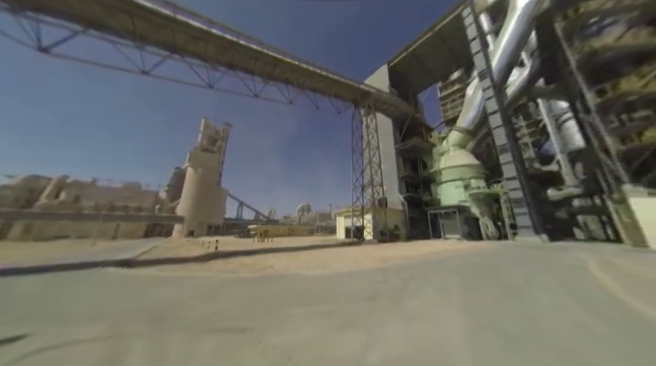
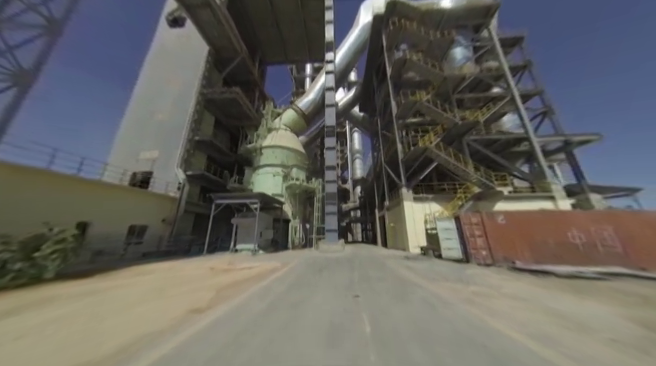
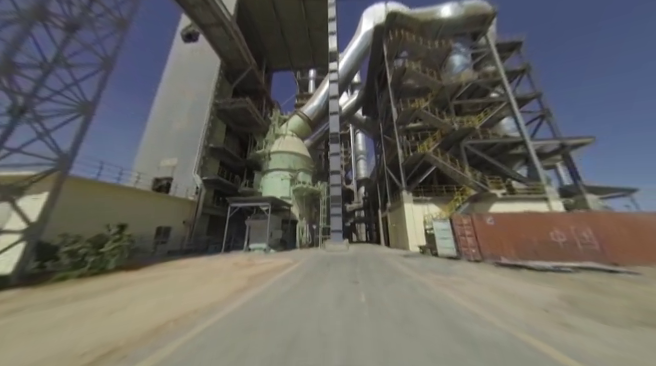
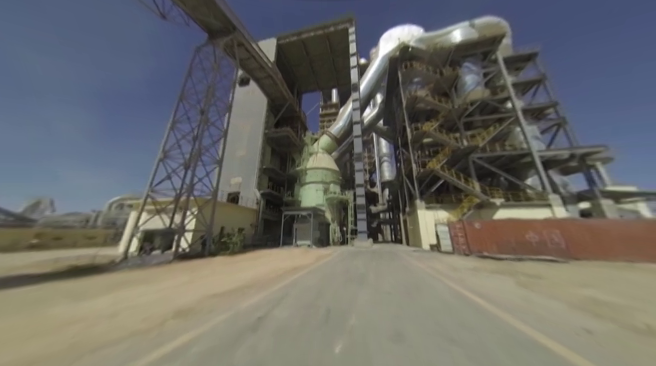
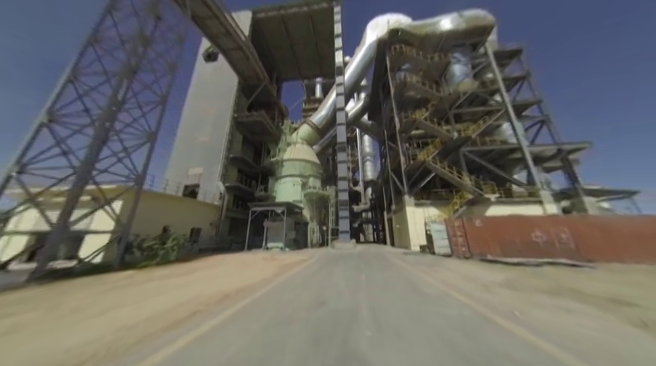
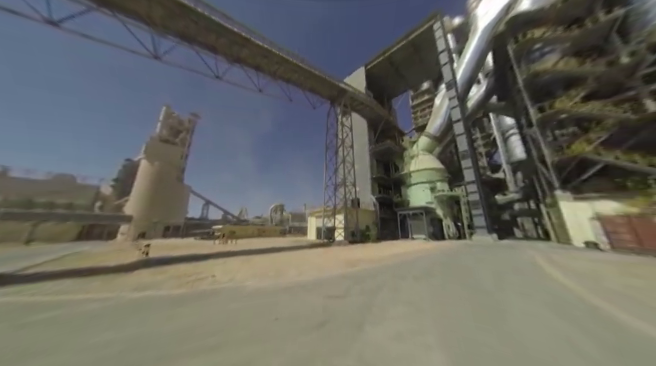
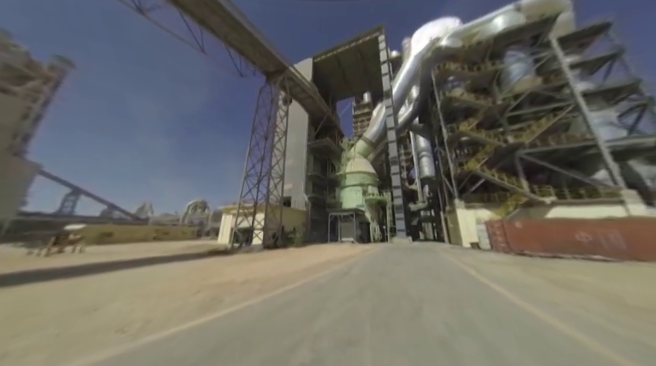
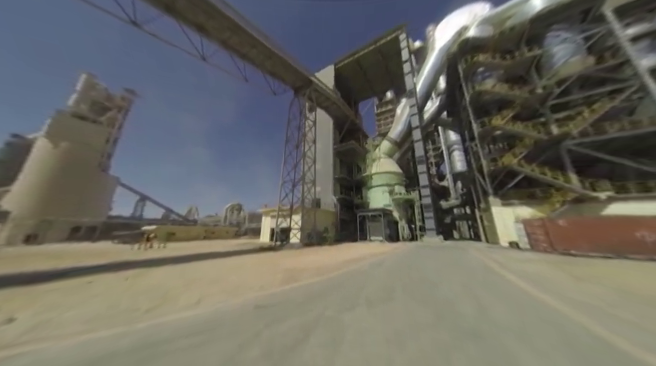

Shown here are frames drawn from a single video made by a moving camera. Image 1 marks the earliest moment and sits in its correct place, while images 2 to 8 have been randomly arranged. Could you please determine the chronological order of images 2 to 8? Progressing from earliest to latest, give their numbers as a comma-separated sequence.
6, 8, 7, 4, 5, 3, 2
